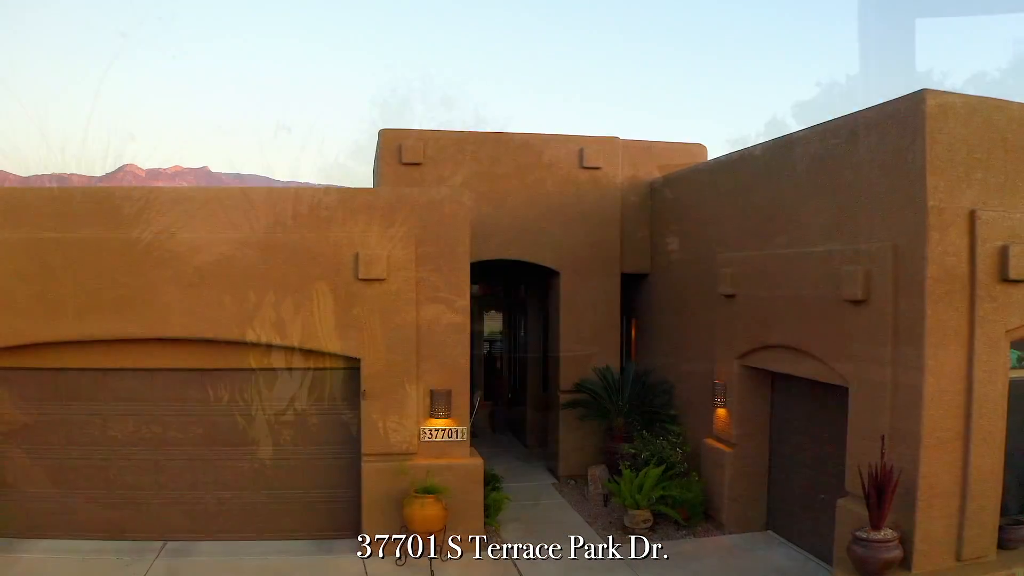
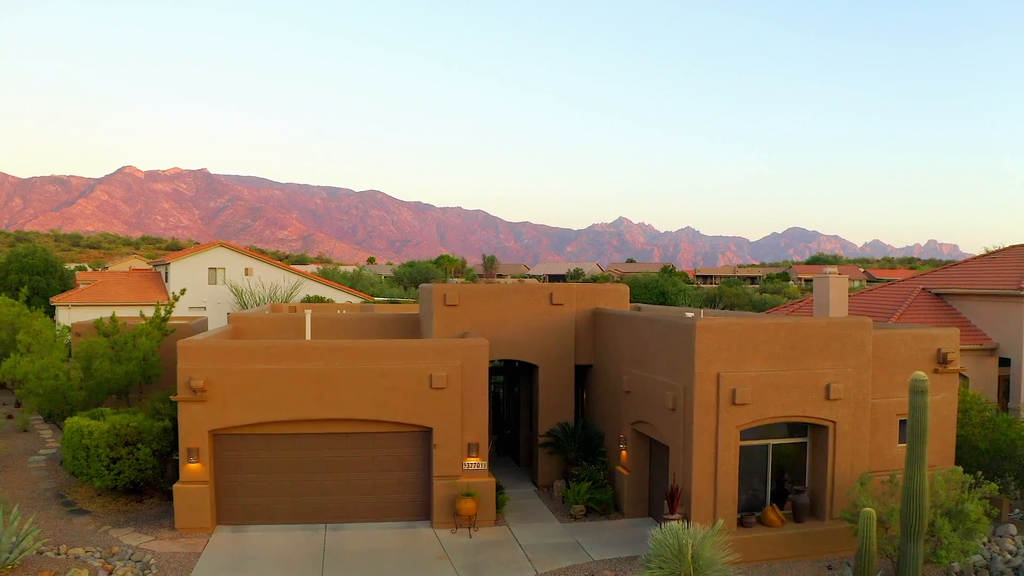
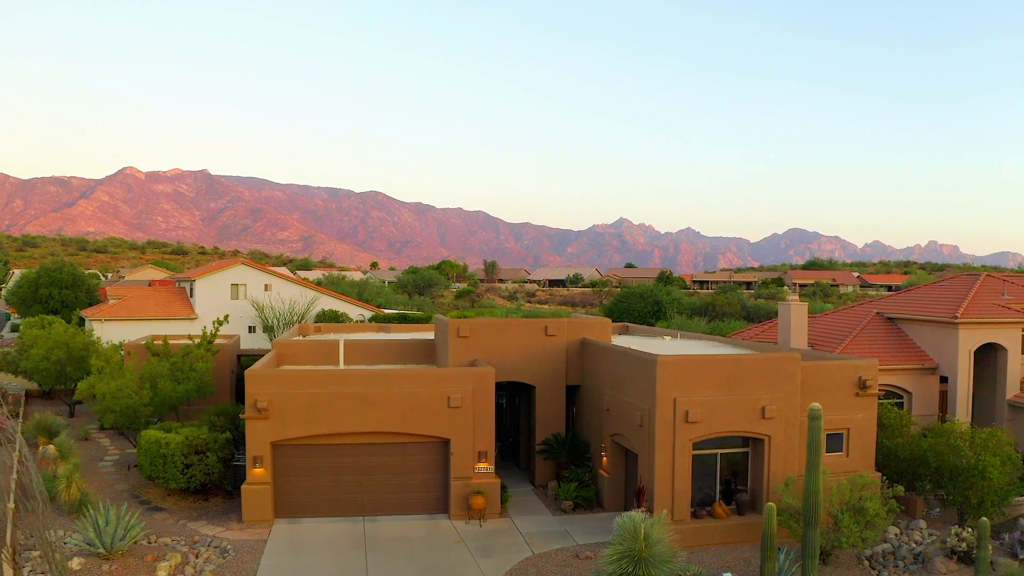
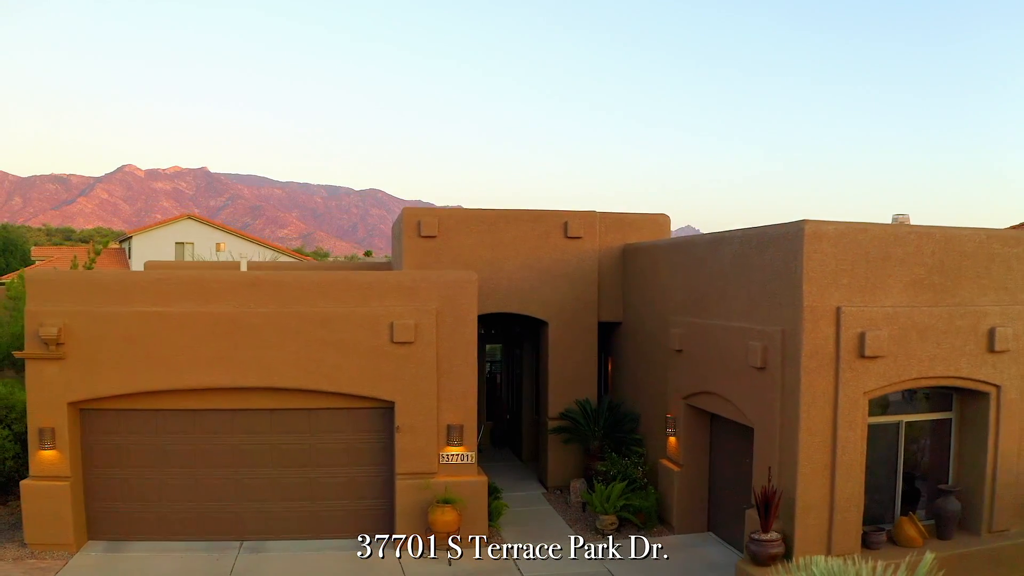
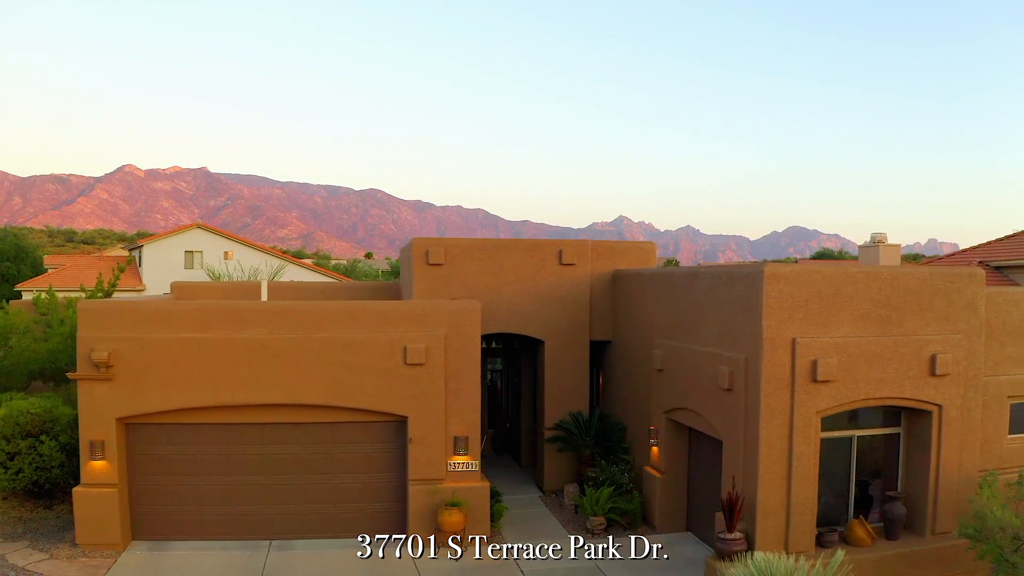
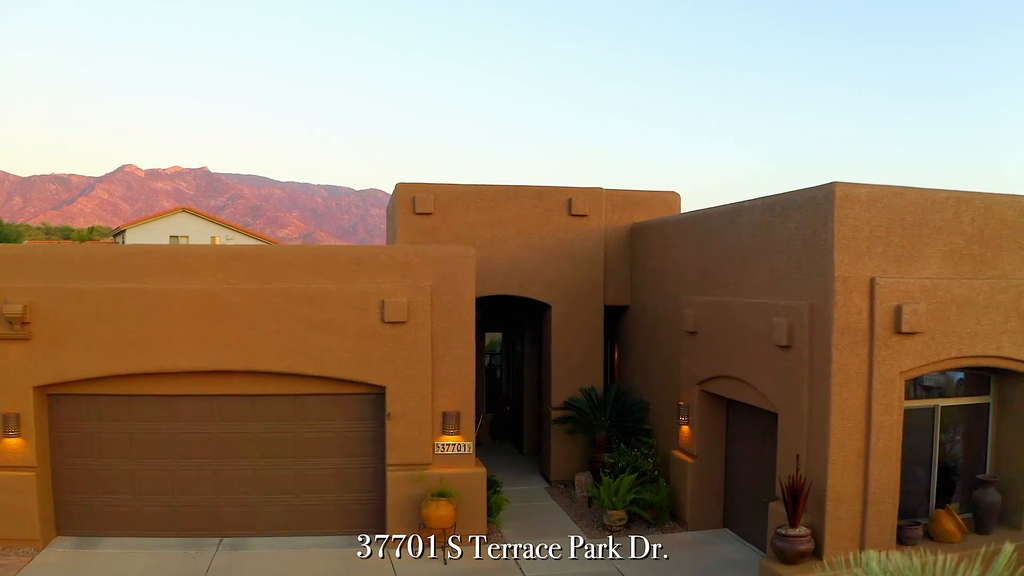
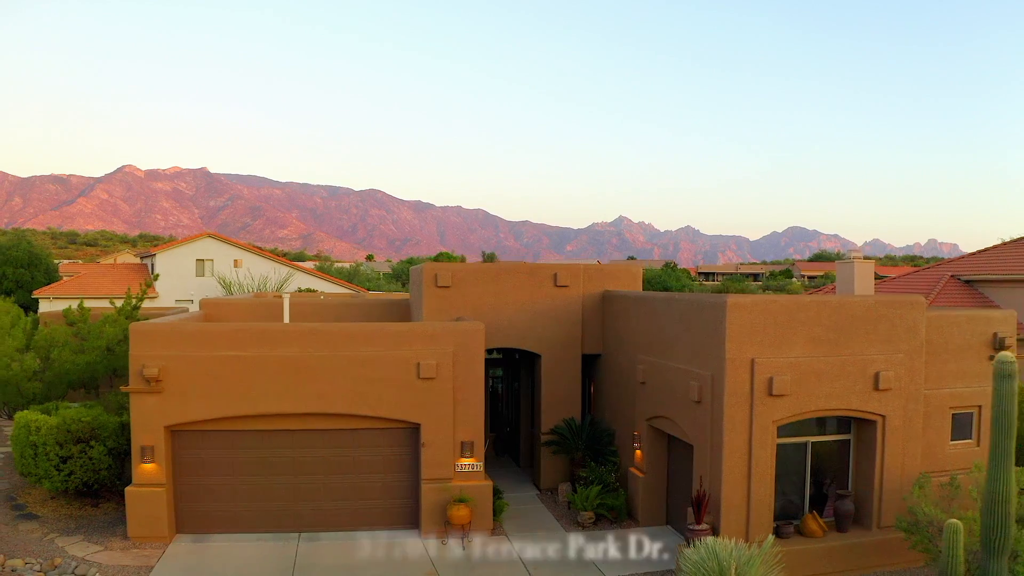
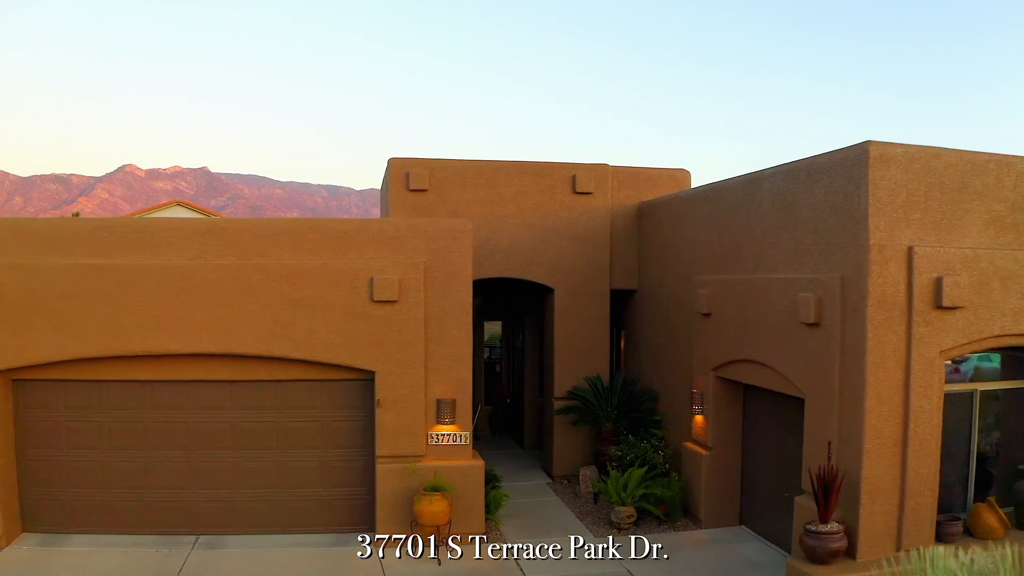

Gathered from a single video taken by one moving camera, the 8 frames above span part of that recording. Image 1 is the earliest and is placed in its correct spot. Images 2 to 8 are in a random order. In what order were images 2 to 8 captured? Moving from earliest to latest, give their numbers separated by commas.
8, 6, 4, 5, 7, 2, 3
